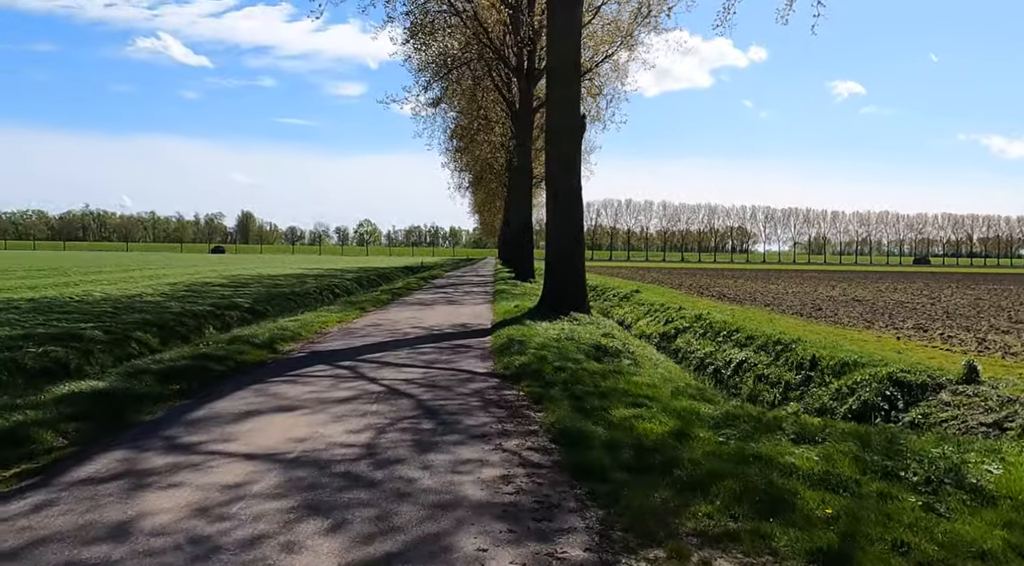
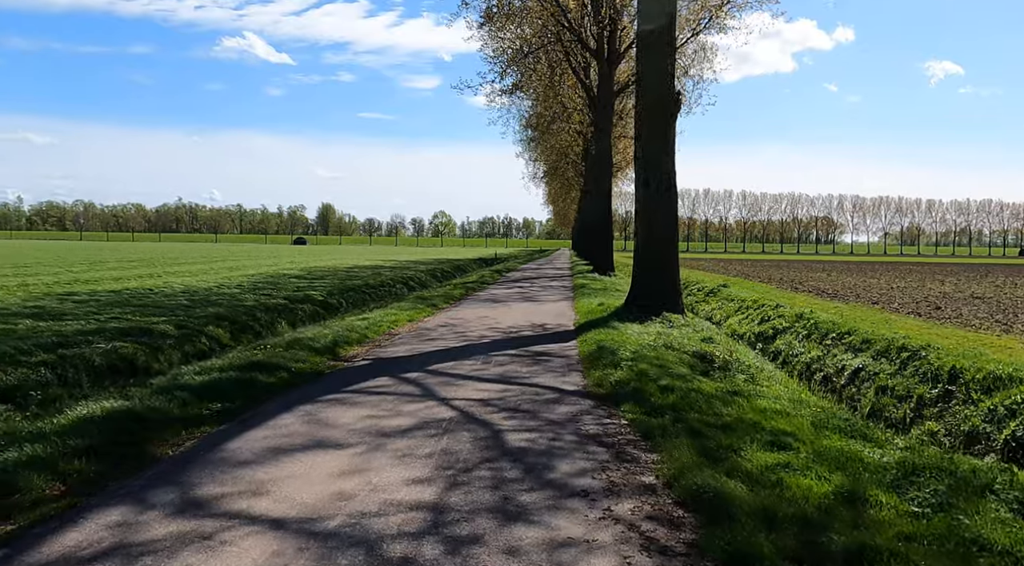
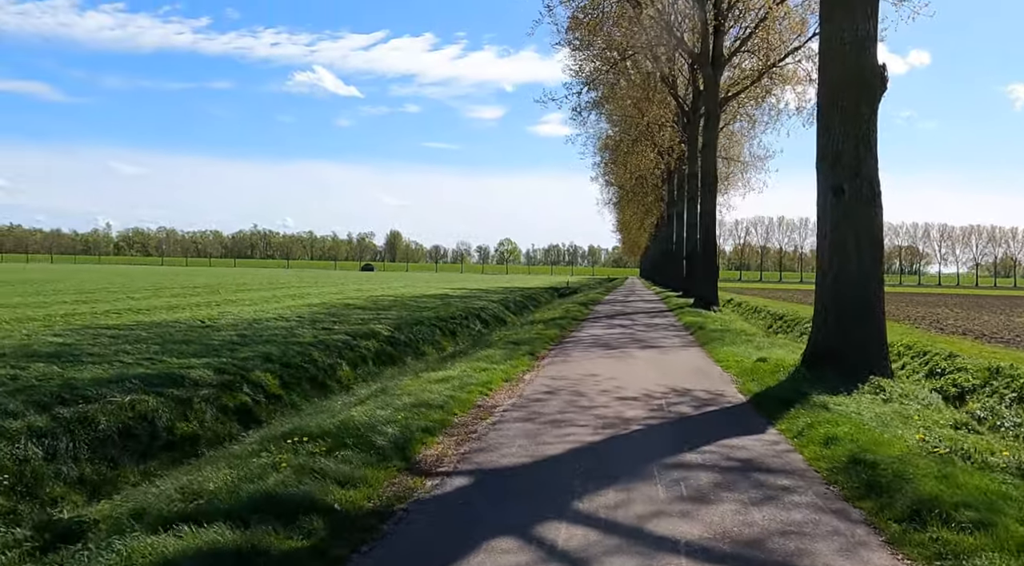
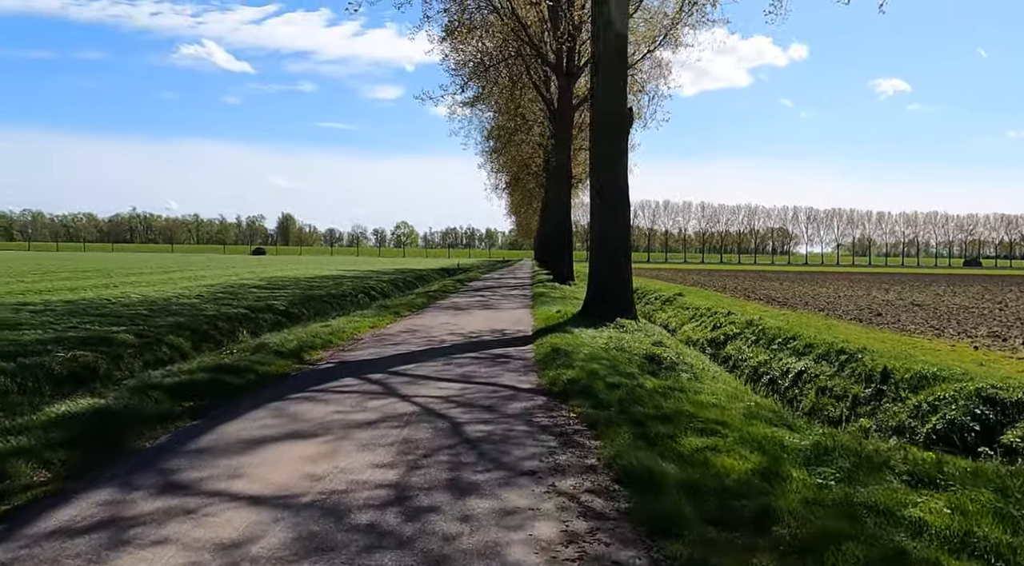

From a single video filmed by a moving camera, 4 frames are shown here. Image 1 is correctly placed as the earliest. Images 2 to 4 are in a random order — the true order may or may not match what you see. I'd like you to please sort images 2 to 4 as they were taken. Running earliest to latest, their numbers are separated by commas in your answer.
4, 2, 3
